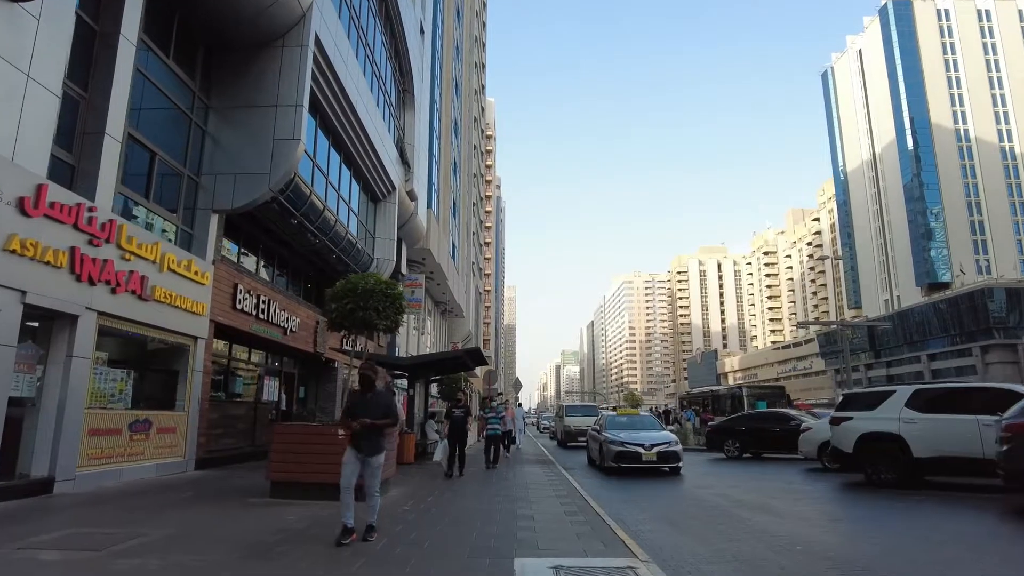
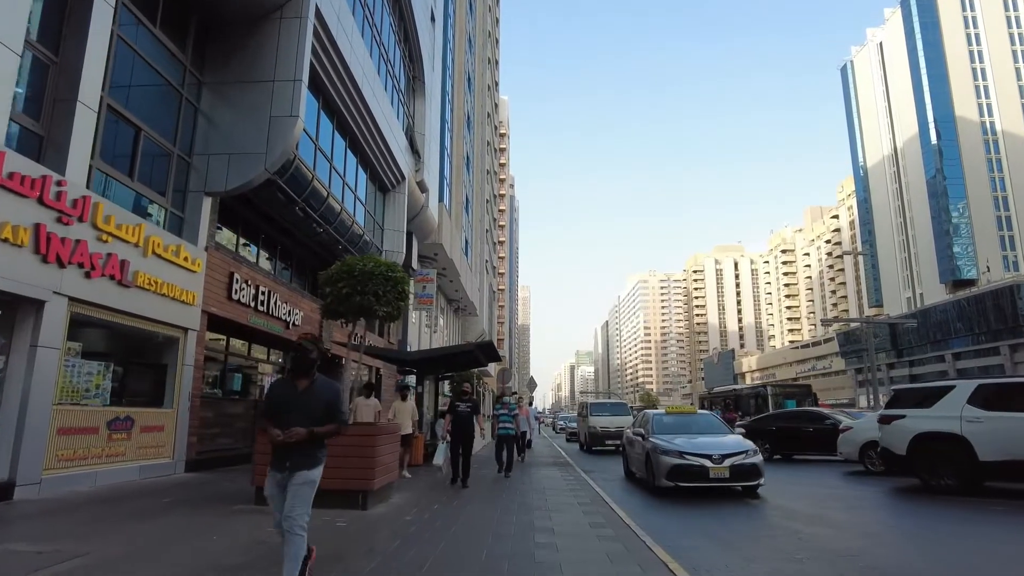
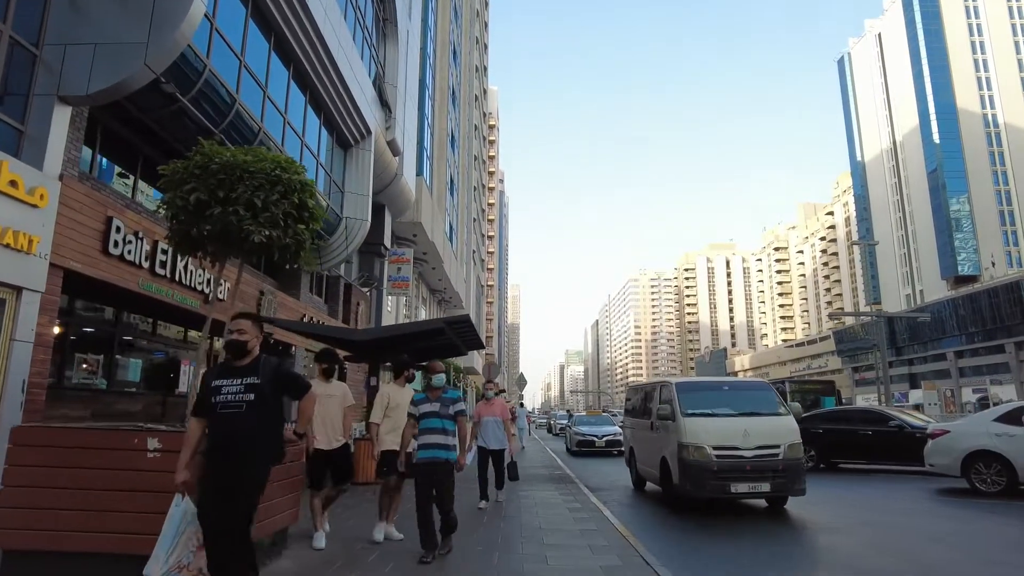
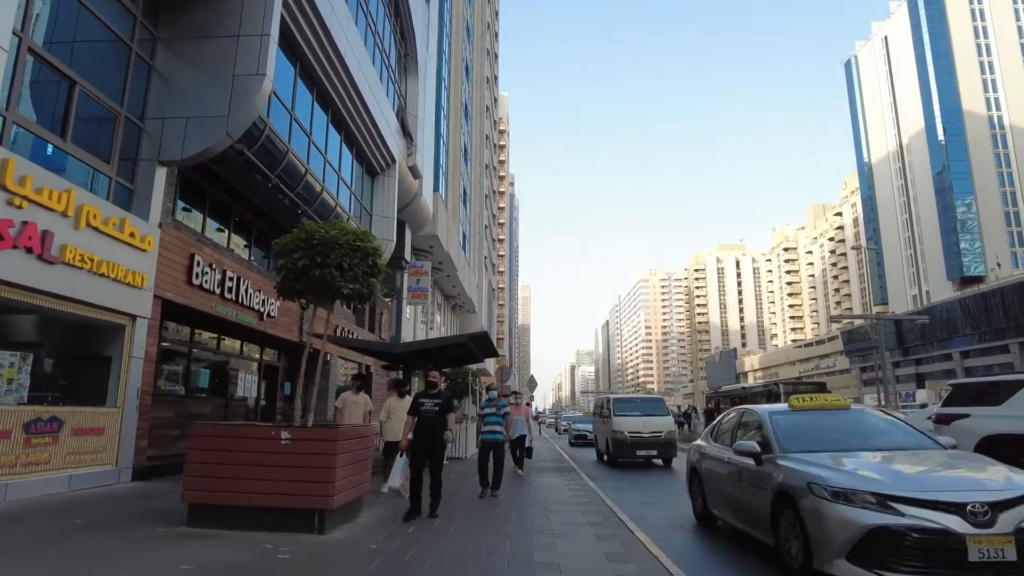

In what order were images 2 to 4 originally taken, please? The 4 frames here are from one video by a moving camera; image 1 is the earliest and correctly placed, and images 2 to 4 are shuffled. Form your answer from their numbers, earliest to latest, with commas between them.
2, 4, 3
